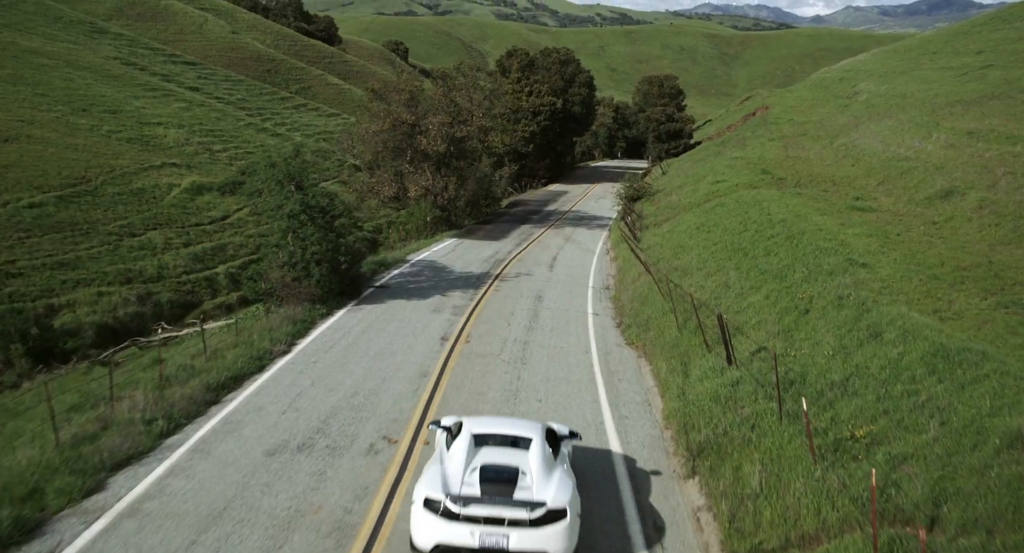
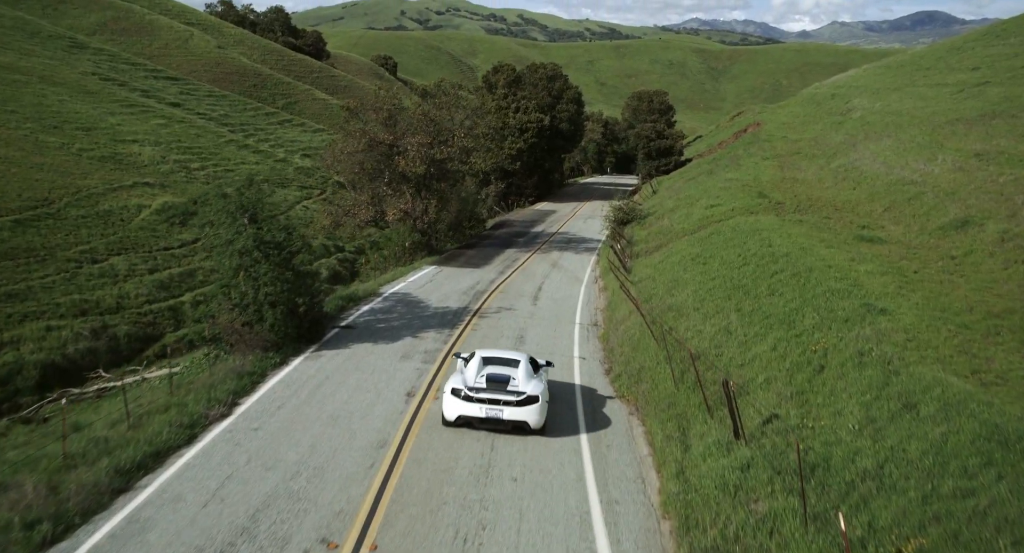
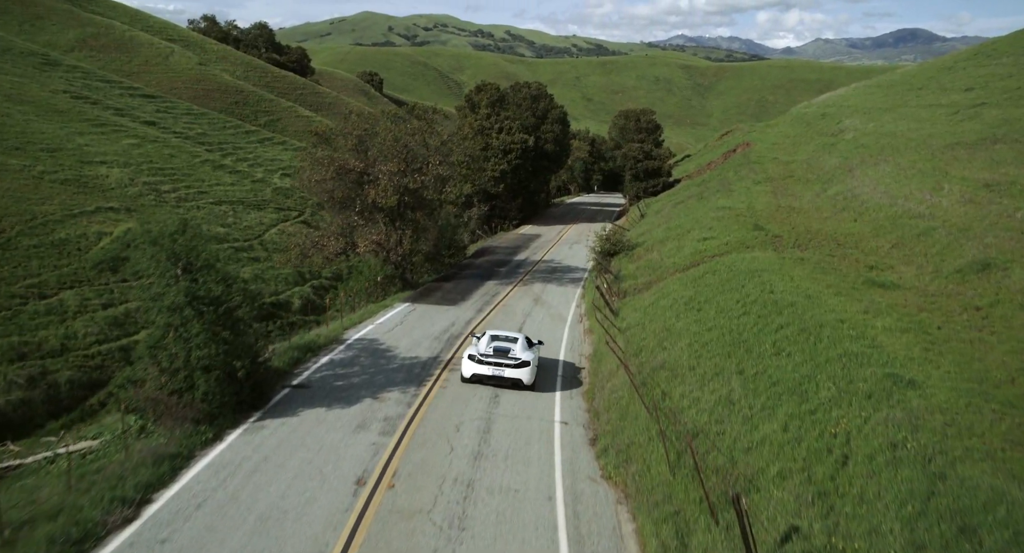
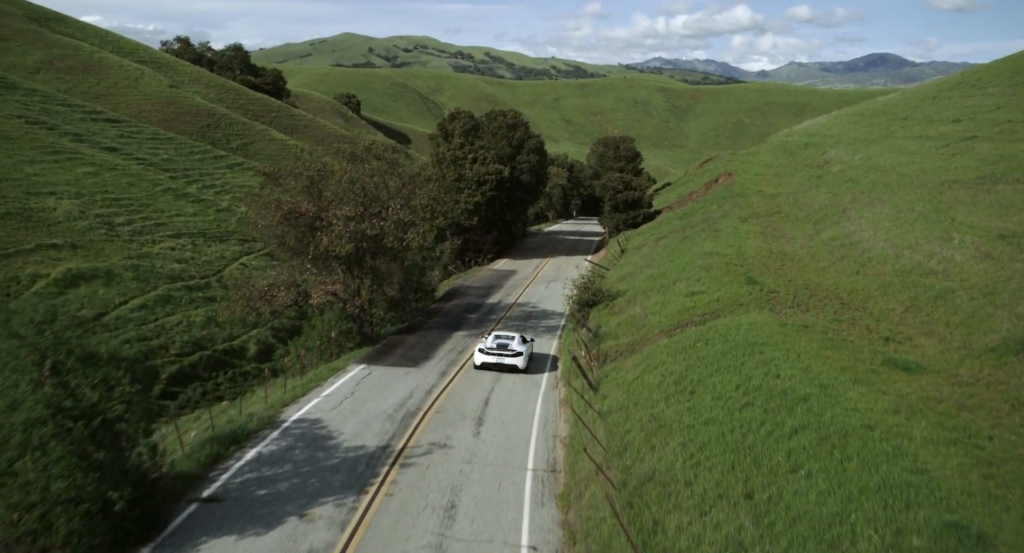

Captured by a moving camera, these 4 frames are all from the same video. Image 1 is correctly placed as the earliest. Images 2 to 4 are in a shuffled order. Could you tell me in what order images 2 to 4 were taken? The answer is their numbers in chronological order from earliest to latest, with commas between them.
2, 3, 4
